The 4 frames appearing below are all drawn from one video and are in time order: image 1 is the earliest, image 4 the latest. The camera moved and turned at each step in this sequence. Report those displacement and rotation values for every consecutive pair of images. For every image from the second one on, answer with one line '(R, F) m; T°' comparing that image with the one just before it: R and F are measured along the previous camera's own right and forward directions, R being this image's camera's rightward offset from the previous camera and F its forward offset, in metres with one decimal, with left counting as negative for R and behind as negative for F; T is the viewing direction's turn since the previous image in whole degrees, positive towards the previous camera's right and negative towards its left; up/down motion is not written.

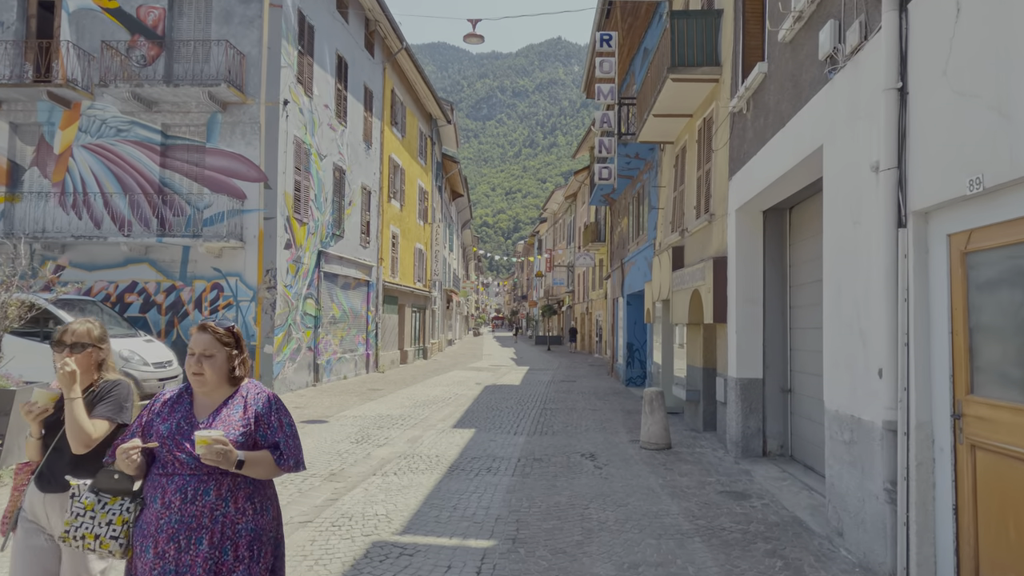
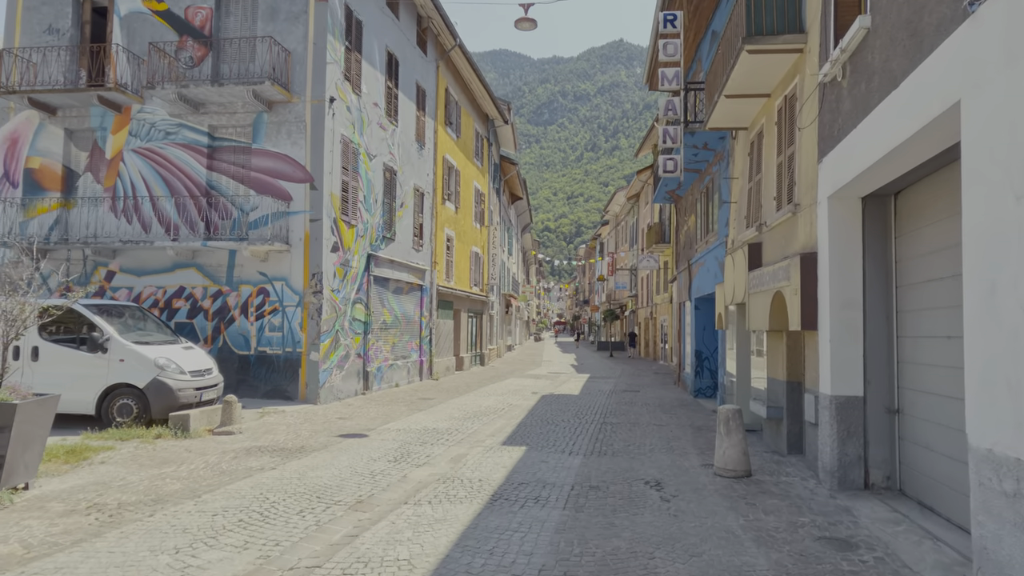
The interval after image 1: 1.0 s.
(+0.1, +1.0) m; -5°
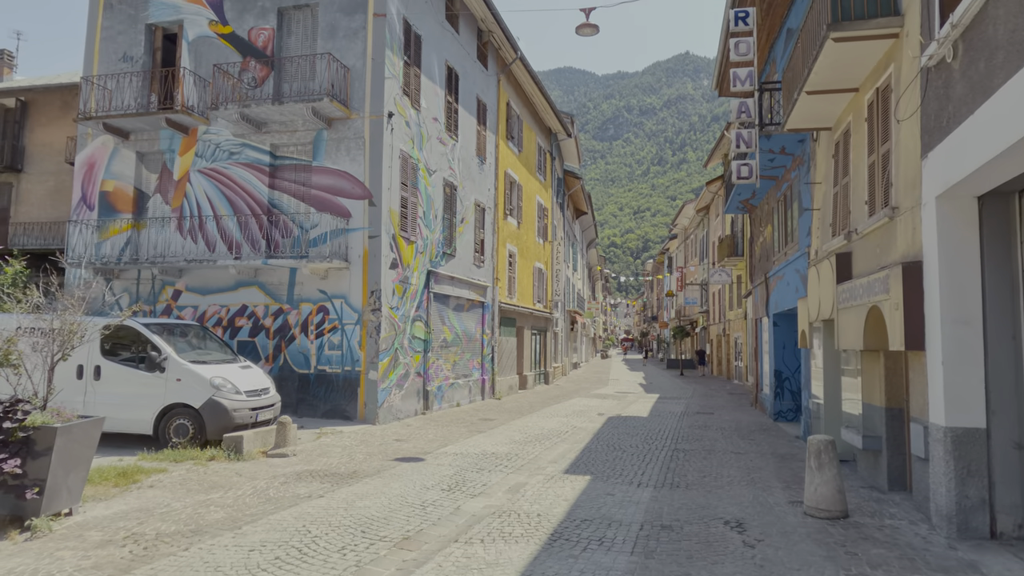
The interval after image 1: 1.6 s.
(+0.1, +0.6) m; -6°
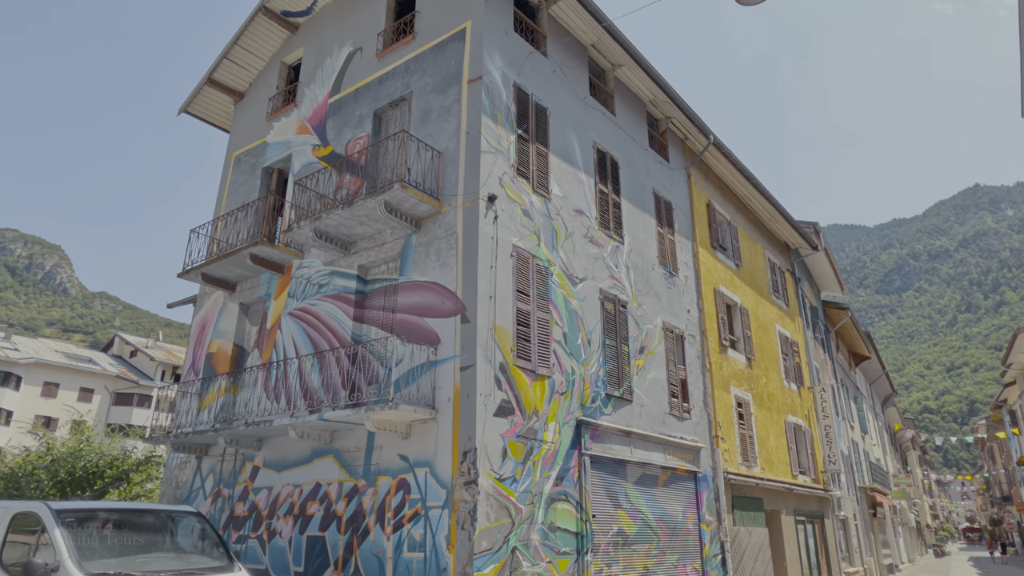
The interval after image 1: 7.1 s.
(+1.2, +5.7) m; -23°
